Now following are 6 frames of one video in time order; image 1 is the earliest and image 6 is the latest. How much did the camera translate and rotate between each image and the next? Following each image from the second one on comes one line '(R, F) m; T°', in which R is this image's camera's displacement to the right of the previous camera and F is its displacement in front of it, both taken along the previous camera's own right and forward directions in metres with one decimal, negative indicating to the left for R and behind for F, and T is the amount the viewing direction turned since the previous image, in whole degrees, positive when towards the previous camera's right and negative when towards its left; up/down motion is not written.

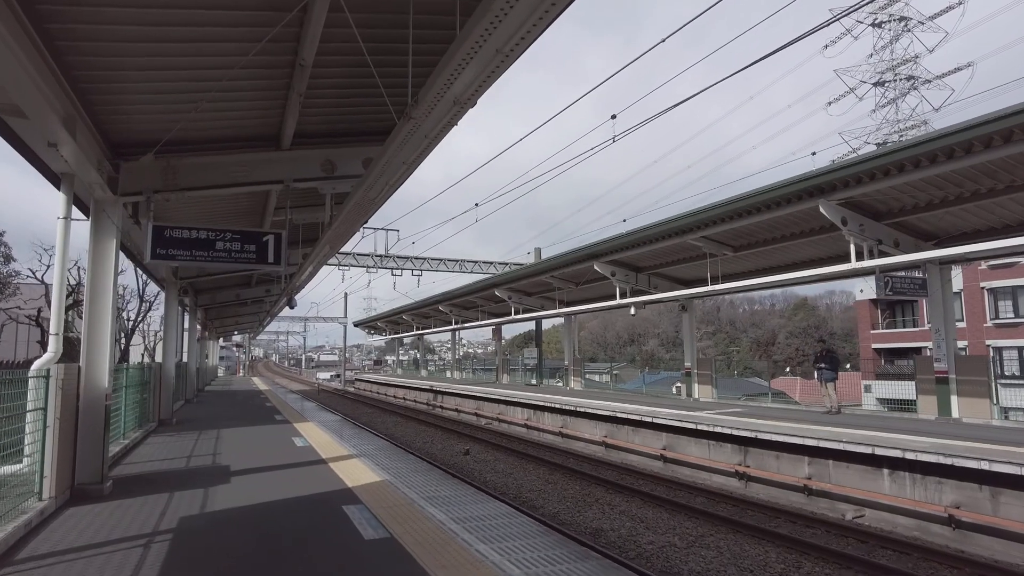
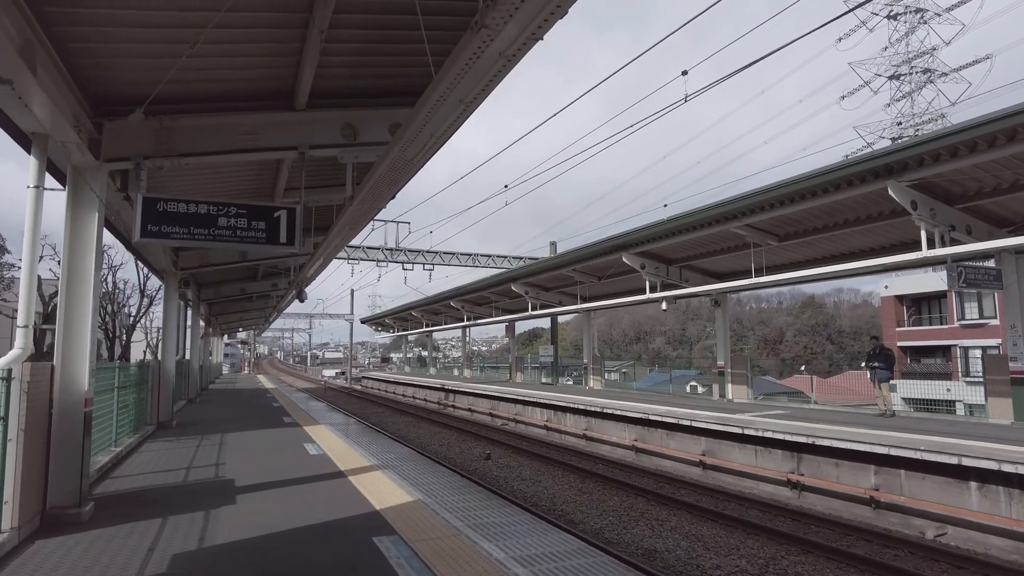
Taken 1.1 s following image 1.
(-0.5, +1.0) m; 0°
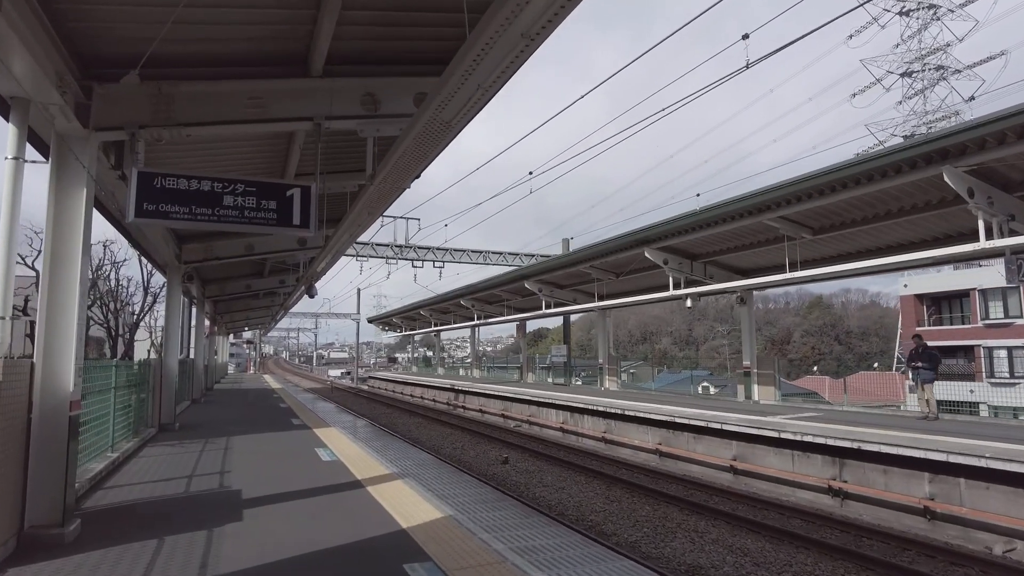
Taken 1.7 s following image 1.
(-0.3, +0.6) m; 0°
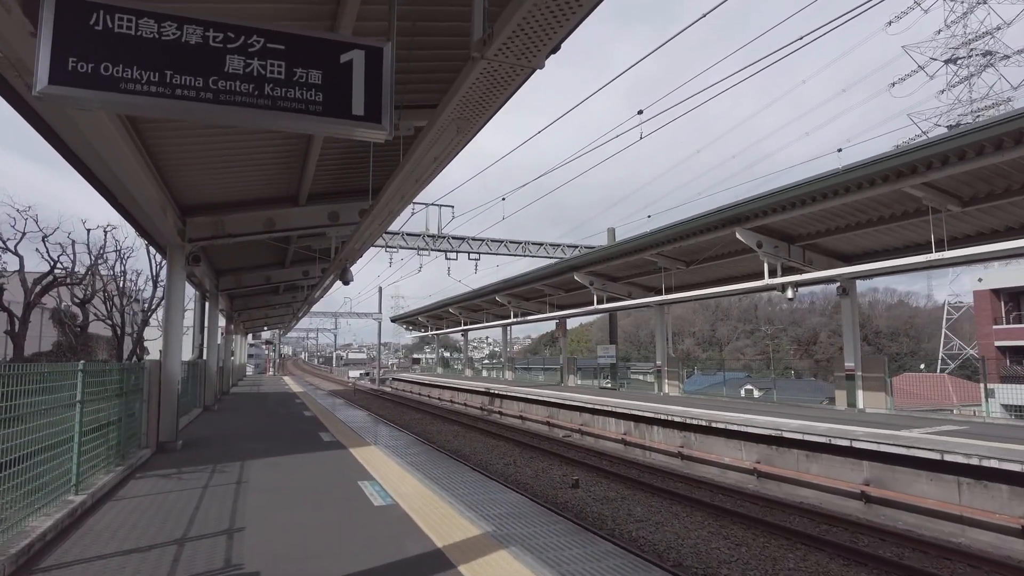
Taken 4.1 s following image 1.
(-1.0, +2.2) m; -2°
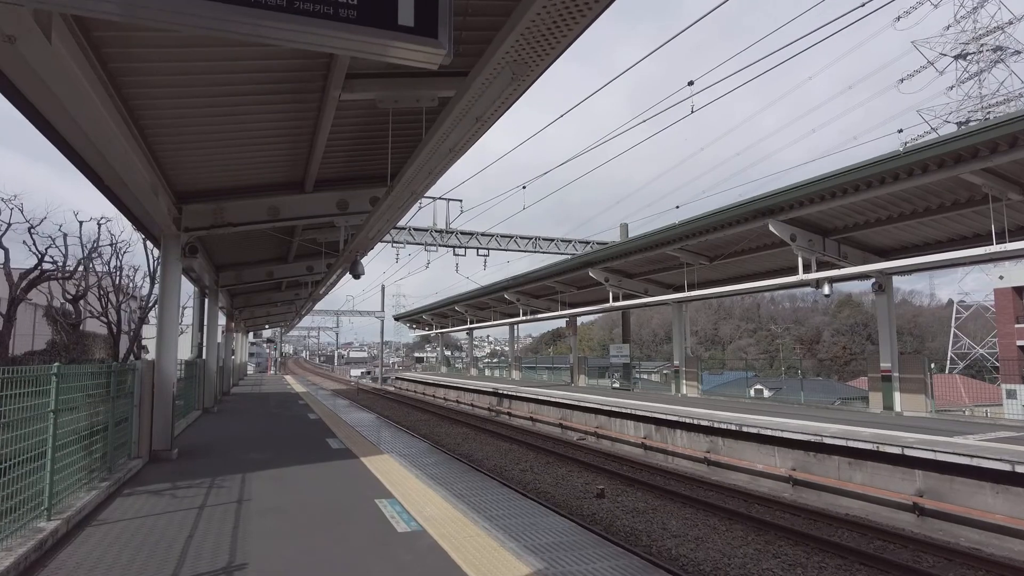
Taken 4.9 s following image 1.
(-0.3, +0.7) m; 0°
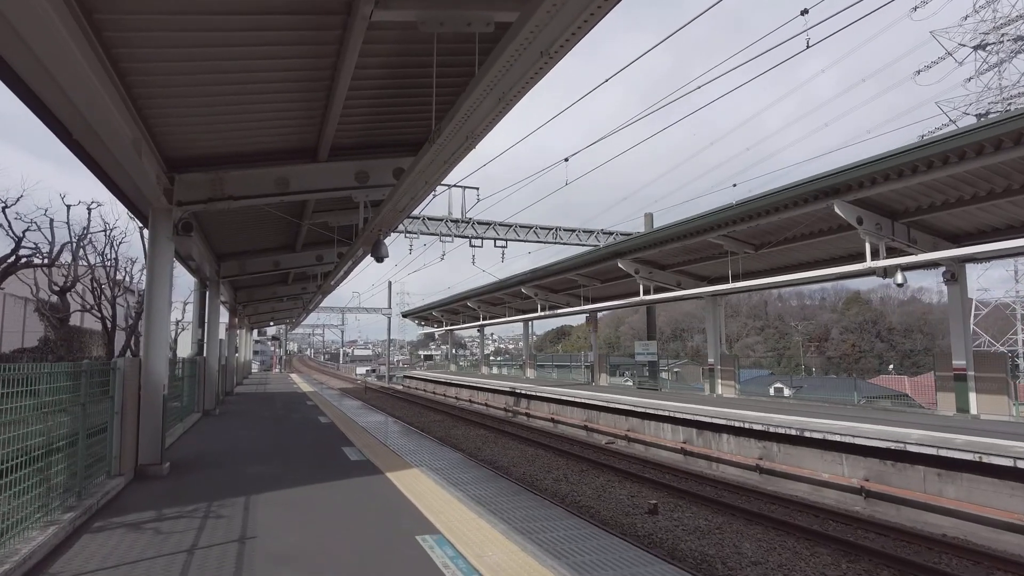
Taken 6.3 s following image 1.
(-0.5, +1.2) m; 0°
